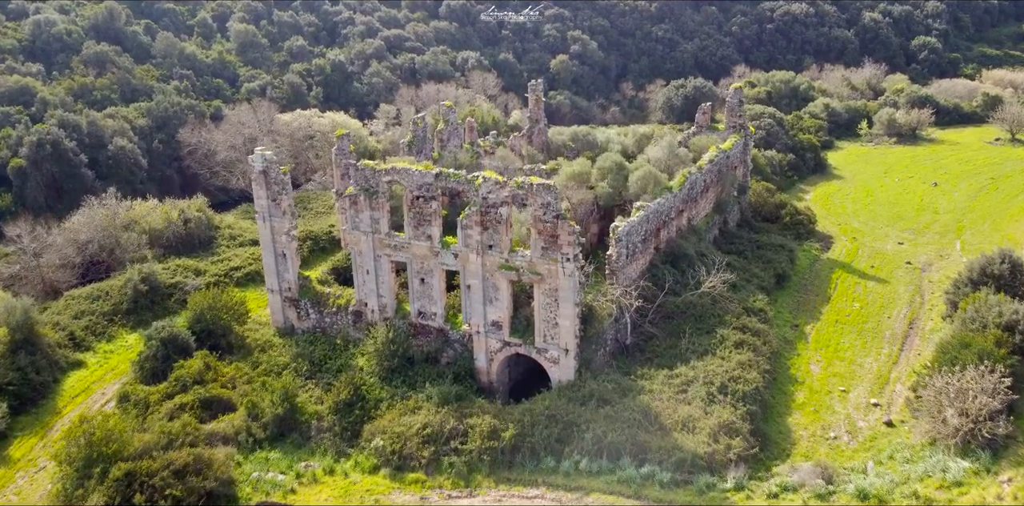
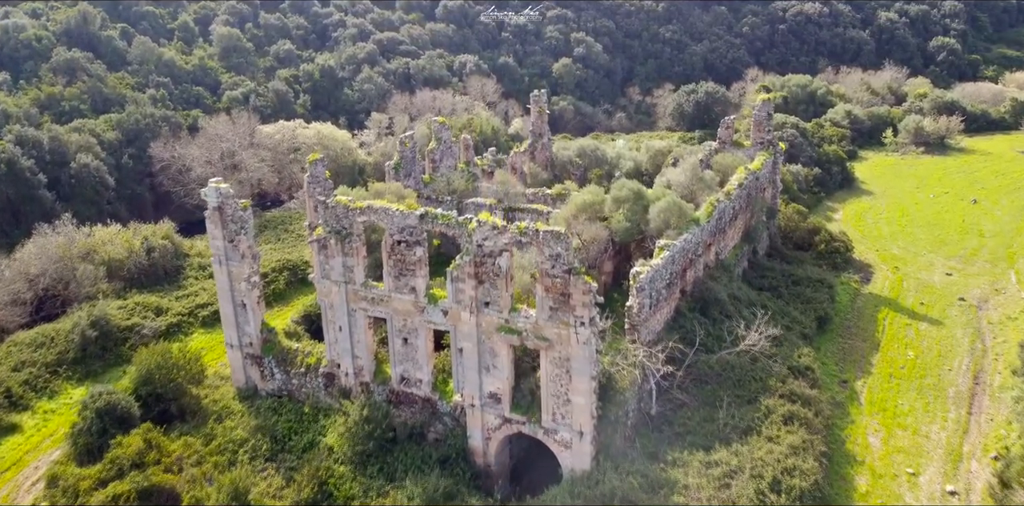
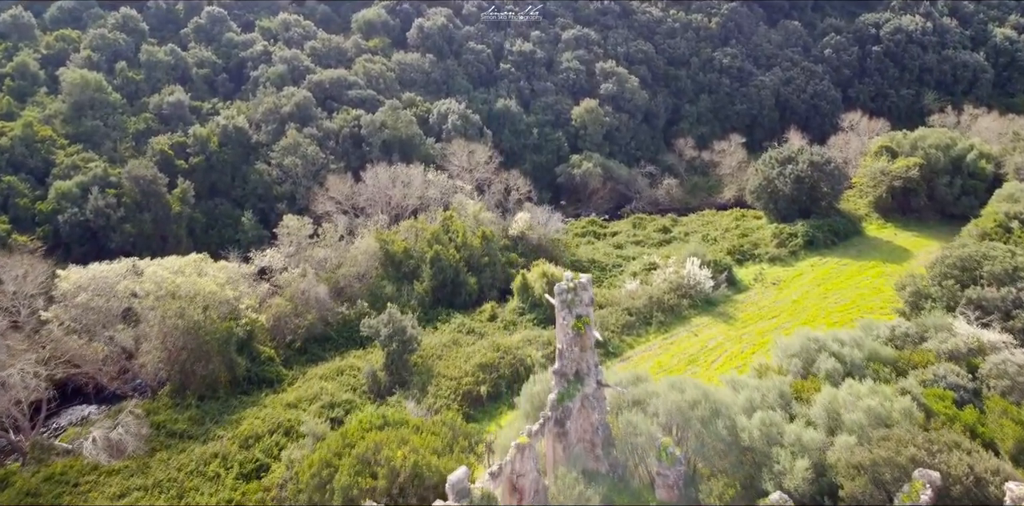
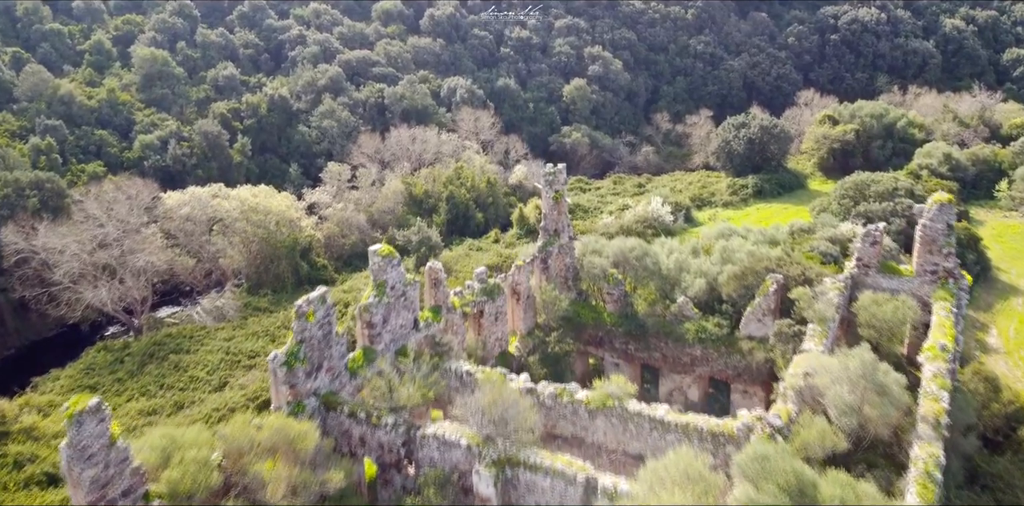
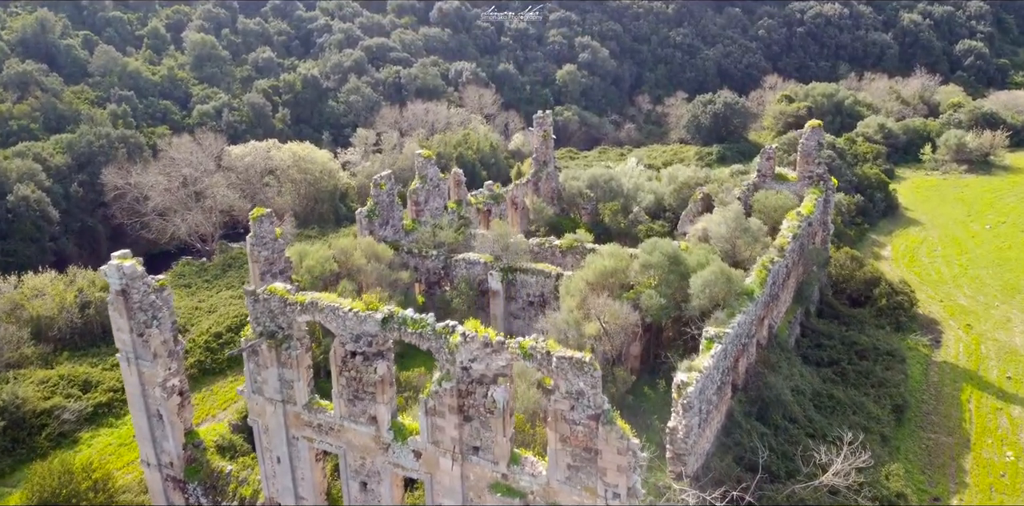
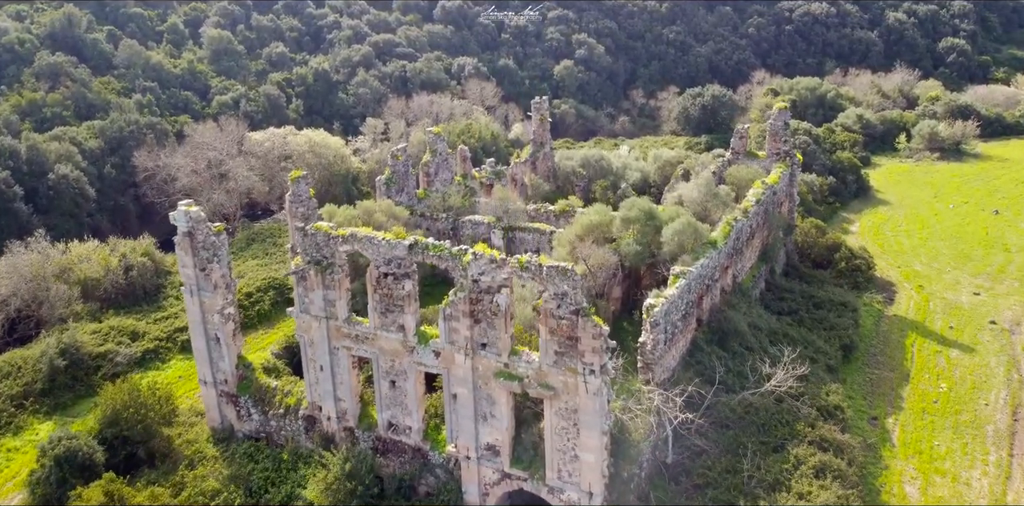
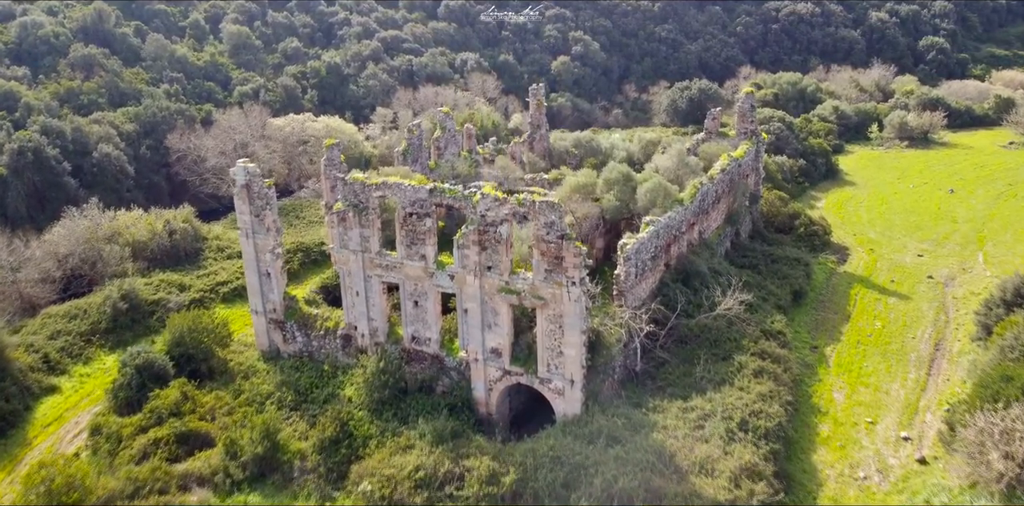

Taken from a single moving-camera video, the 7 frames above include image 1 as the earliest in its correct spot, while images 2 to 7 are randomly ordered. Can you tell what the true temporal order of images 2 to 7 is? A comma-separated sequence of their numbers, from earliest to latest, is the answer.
7, 2, 6, 5, 4, 3
